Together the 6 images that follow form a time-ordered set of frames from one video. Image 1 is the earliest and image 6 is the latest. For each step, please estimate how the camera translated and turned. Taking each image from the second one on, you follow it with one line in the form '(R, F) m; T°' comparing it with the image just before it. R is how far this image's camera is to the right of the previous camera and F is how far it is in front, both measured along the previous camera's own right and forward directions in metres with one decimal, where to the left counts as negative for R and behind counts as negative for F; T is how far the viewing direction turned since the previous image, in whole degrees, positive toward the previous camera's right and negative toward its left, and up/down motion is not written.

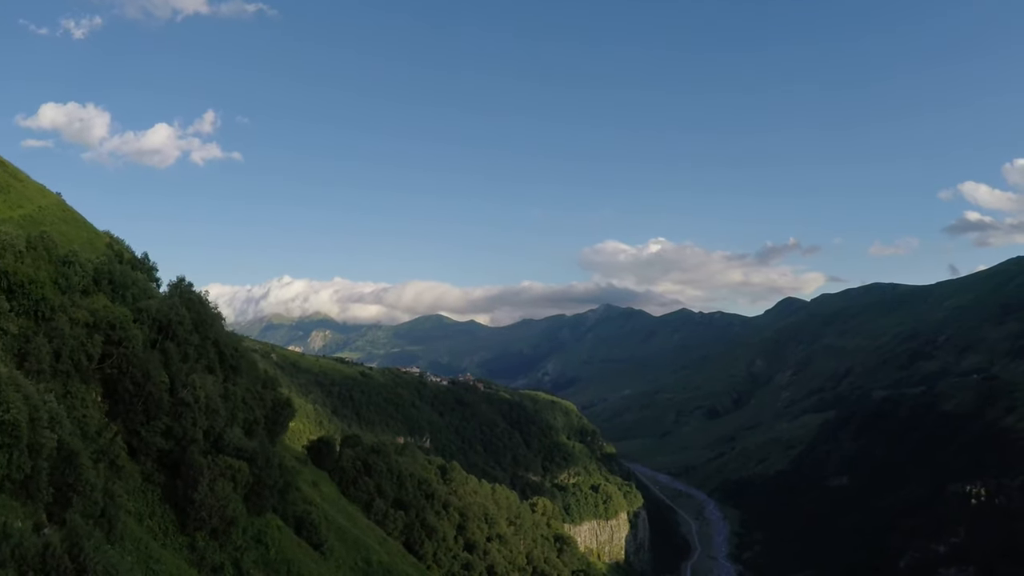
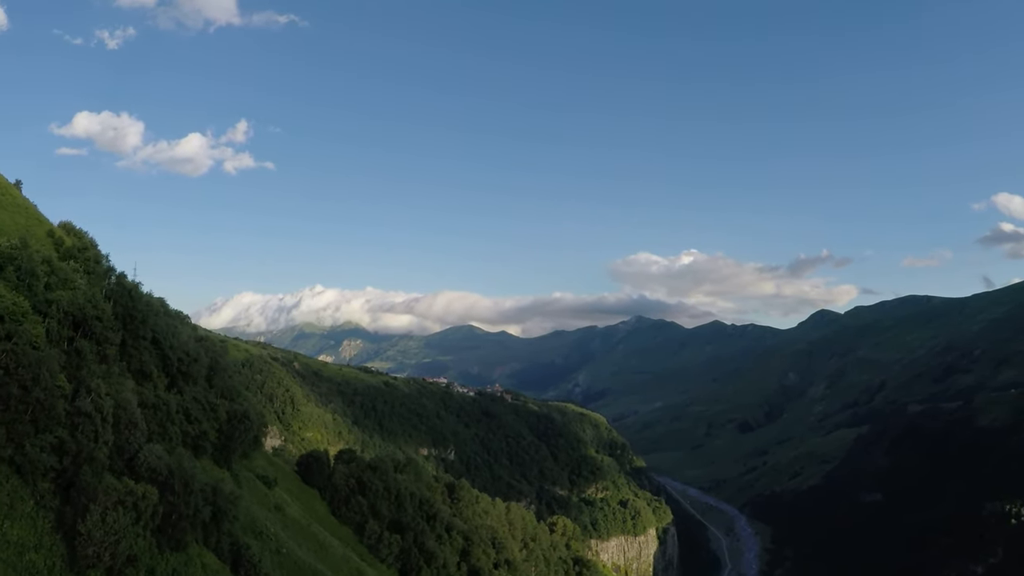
(+1.3, +0.7) m; -2°
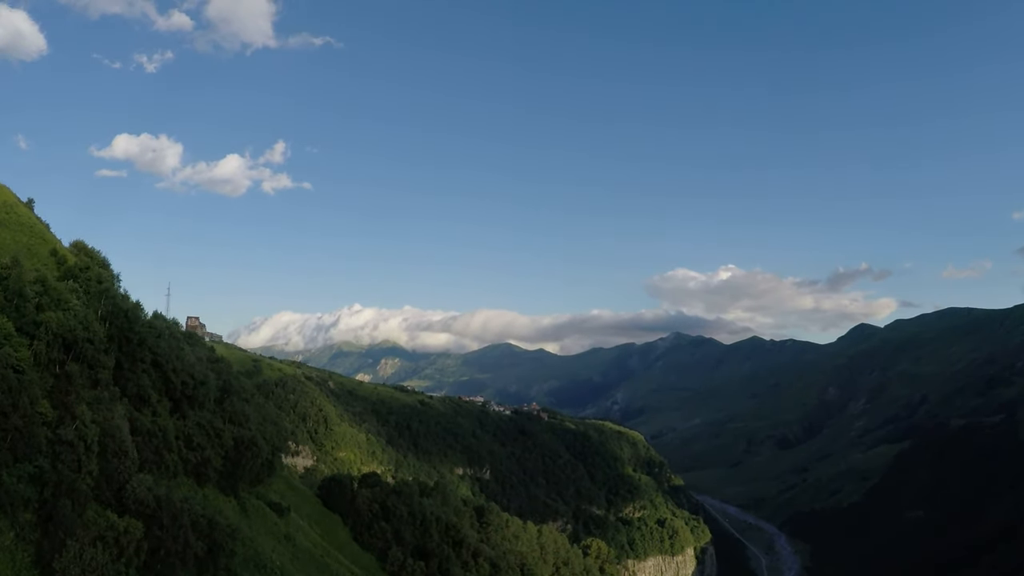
(+1.3, -0.4) m; -3°
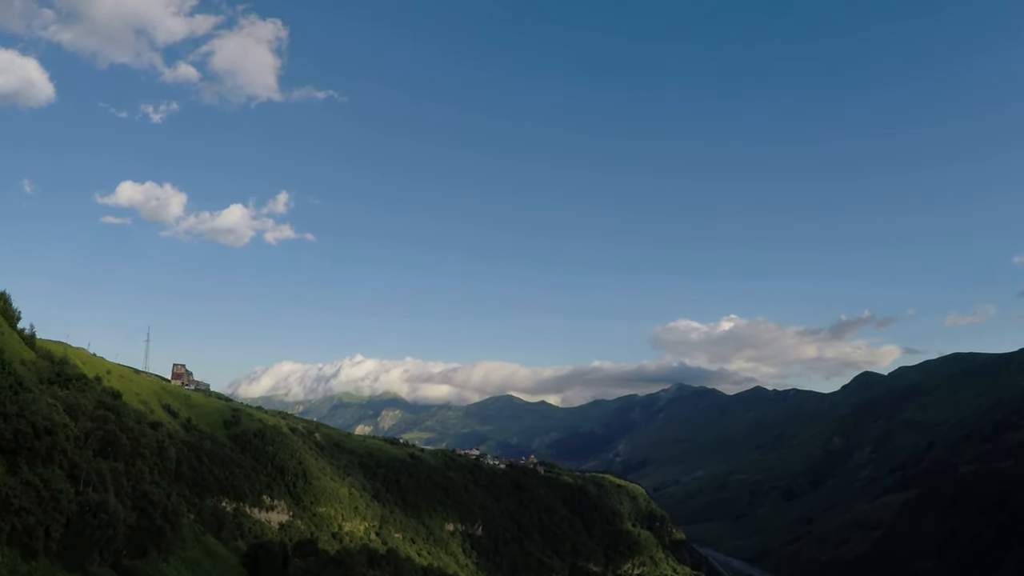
(+2.5, +4.3) m; 0°
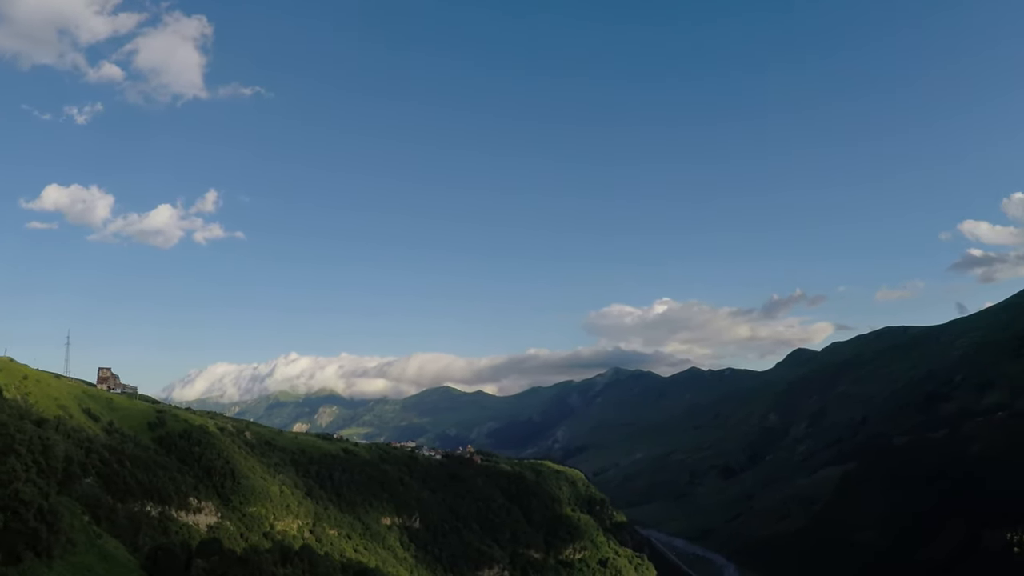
(+0.7, +4.0) m; +5°
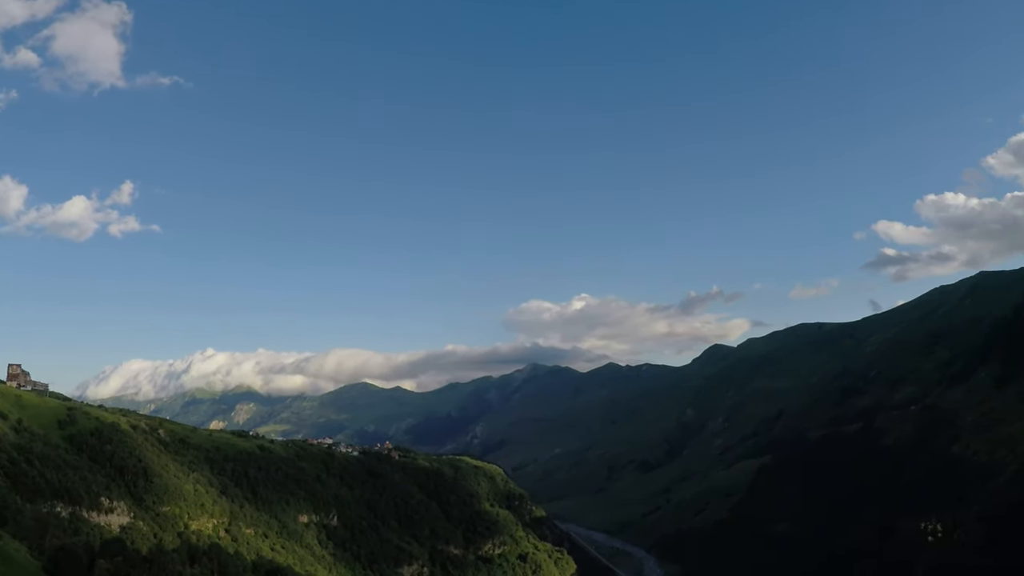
(+0.6, -2.6) m; +6°
